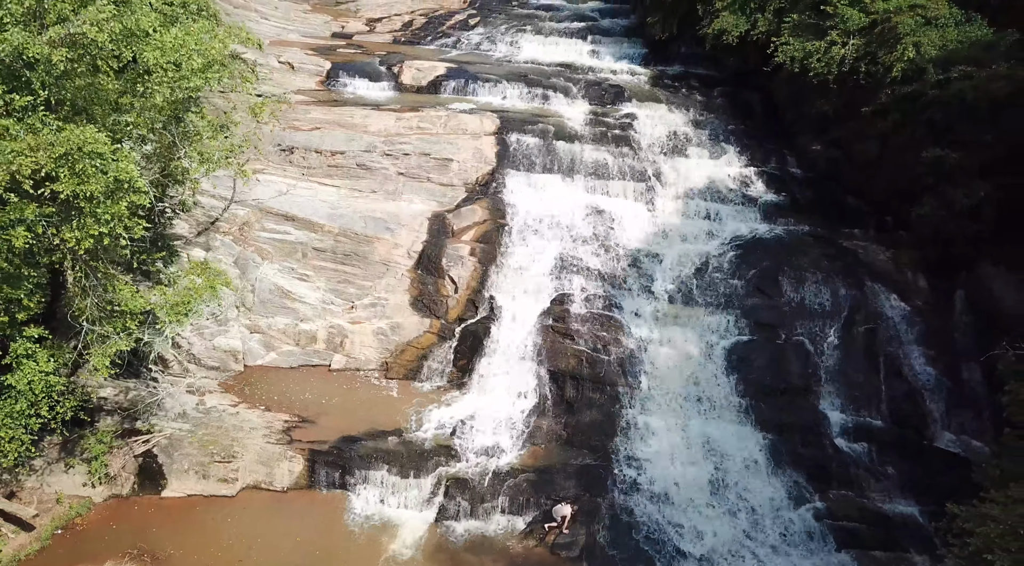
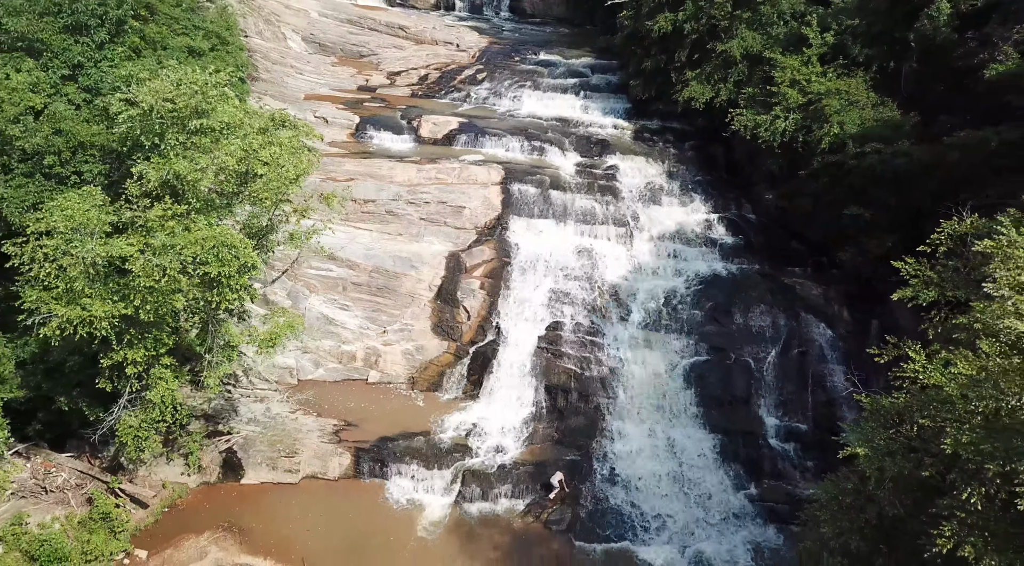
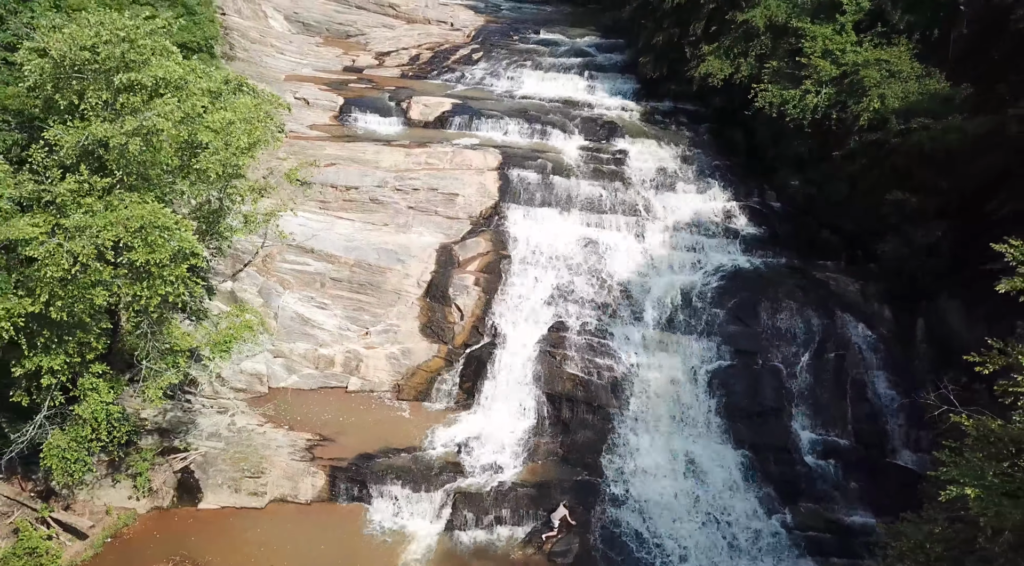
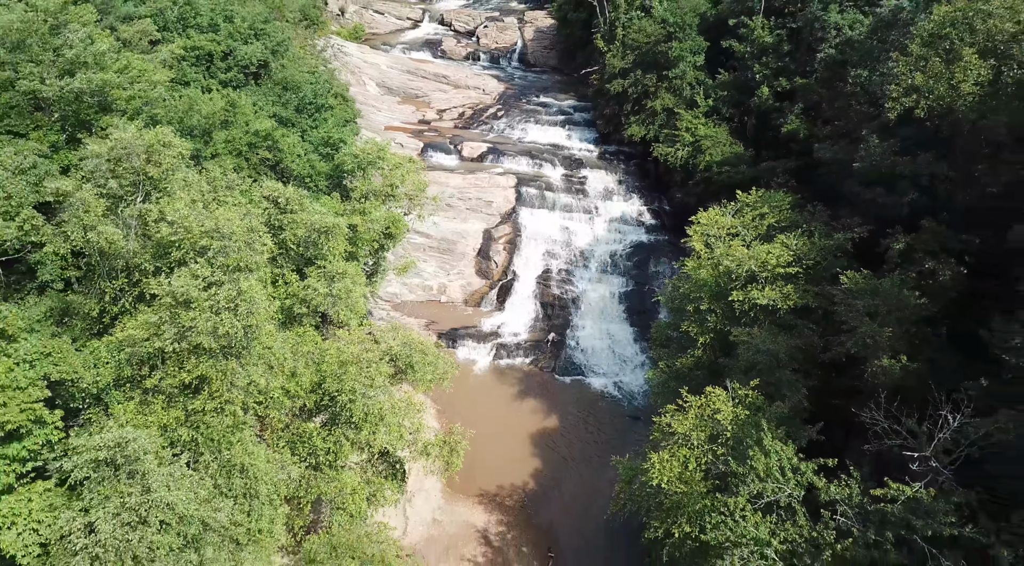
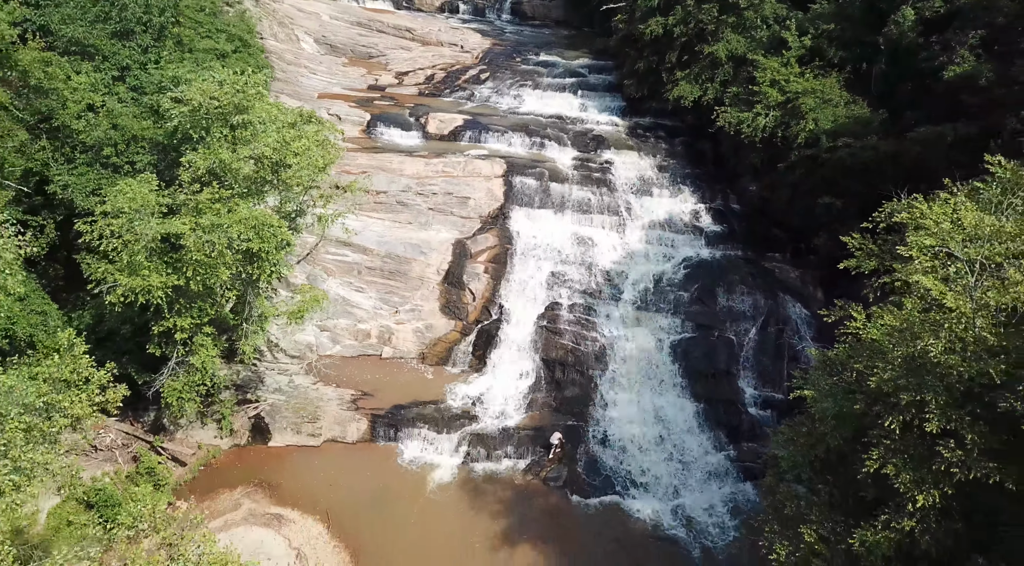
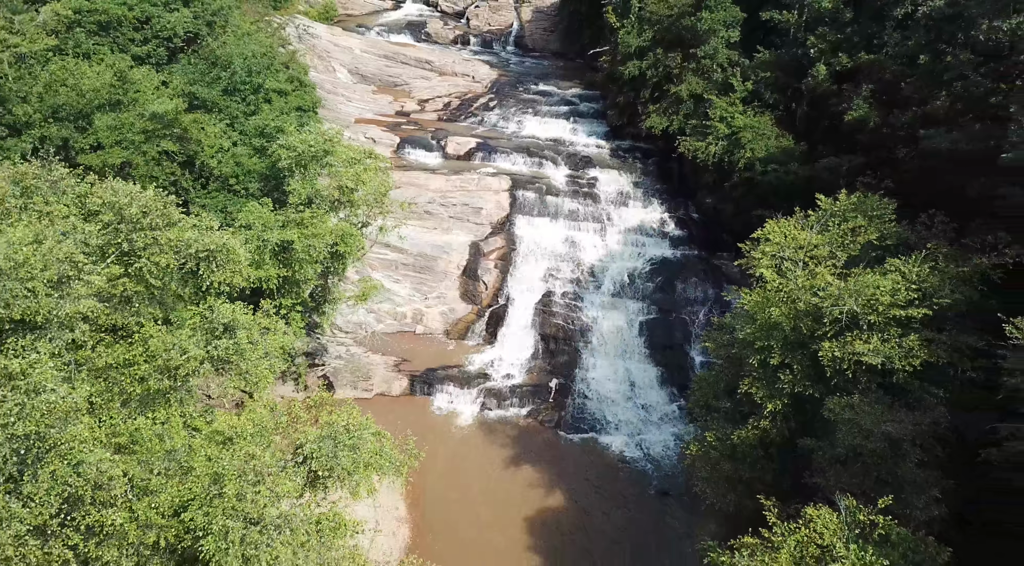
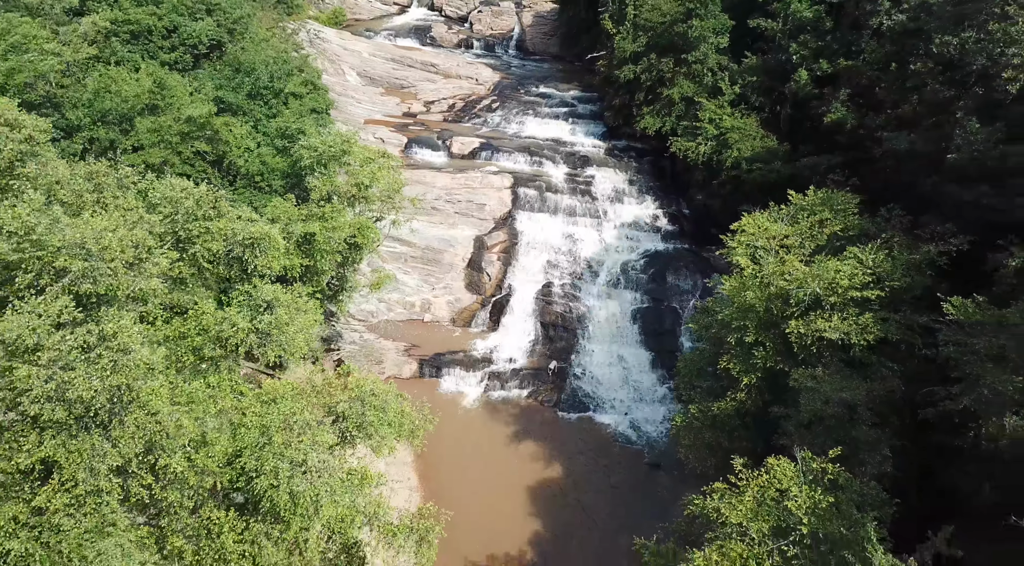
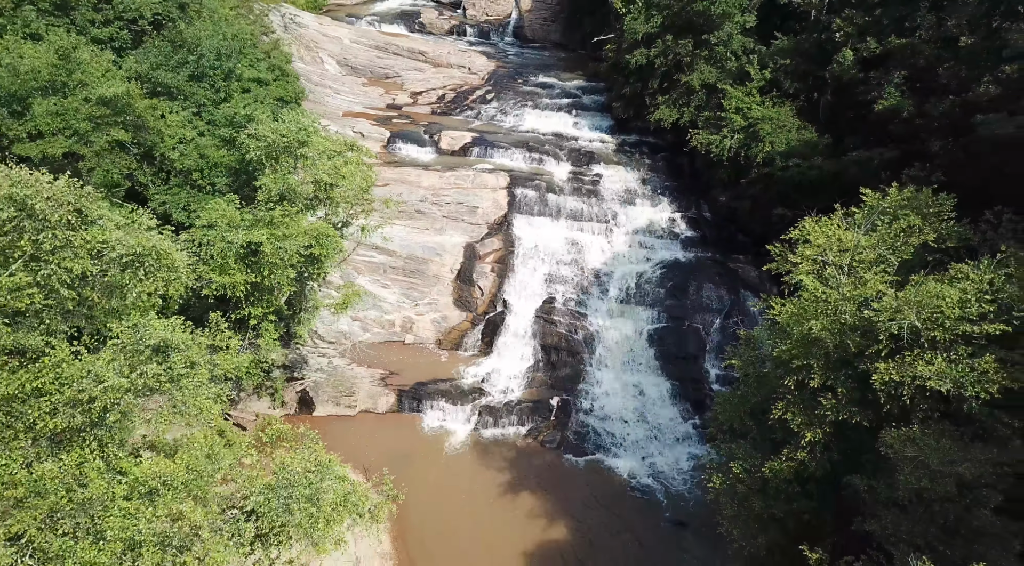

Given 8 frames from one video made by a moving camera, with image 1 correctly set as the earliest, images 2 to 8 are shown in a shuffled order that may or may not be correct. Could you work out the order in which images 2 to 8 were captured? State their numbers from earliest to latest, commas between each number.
3, 2, 5, 8, 6, 7, 4
